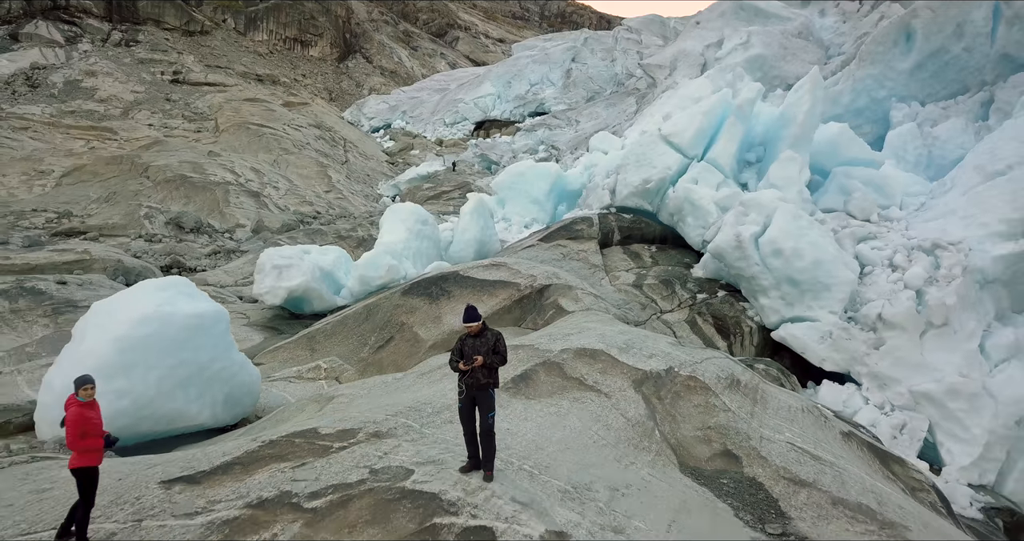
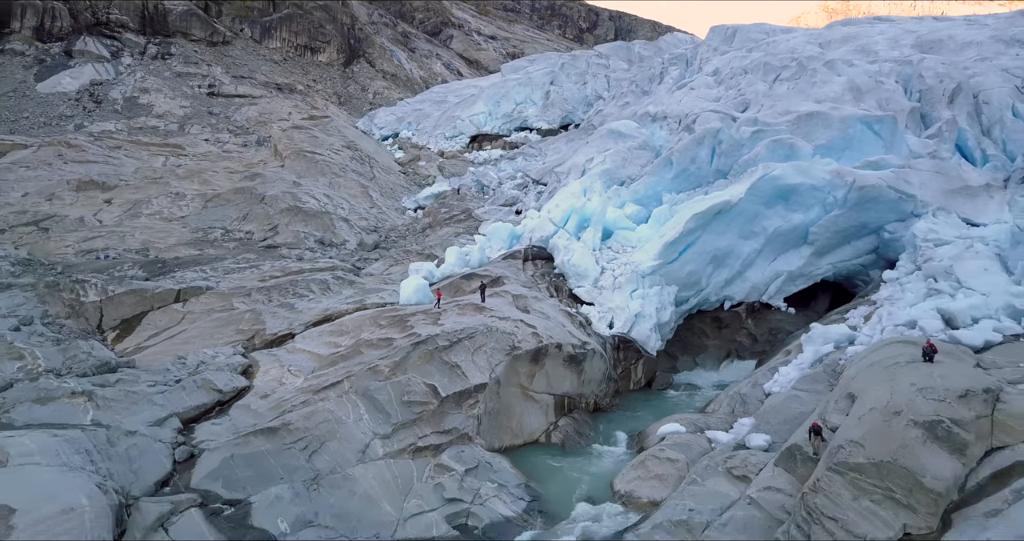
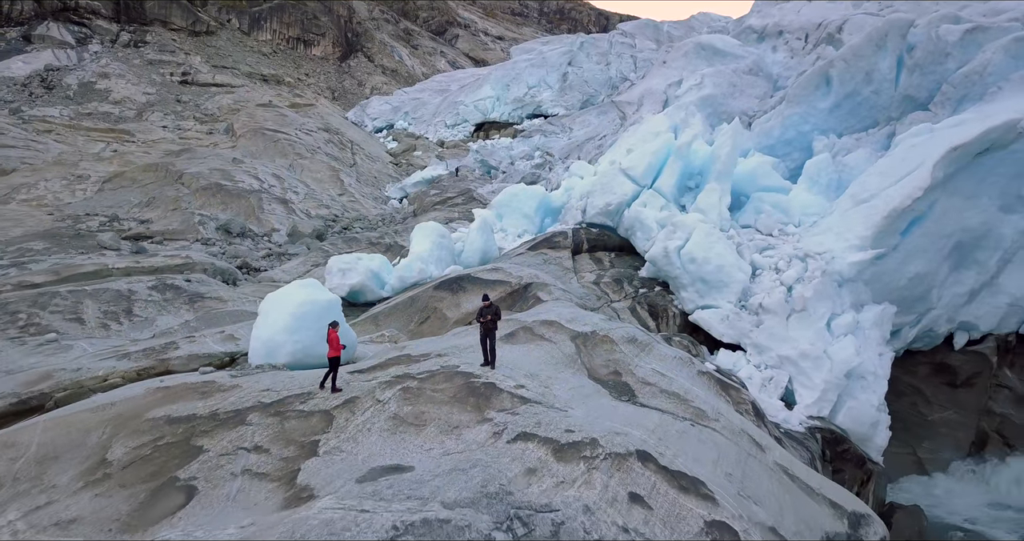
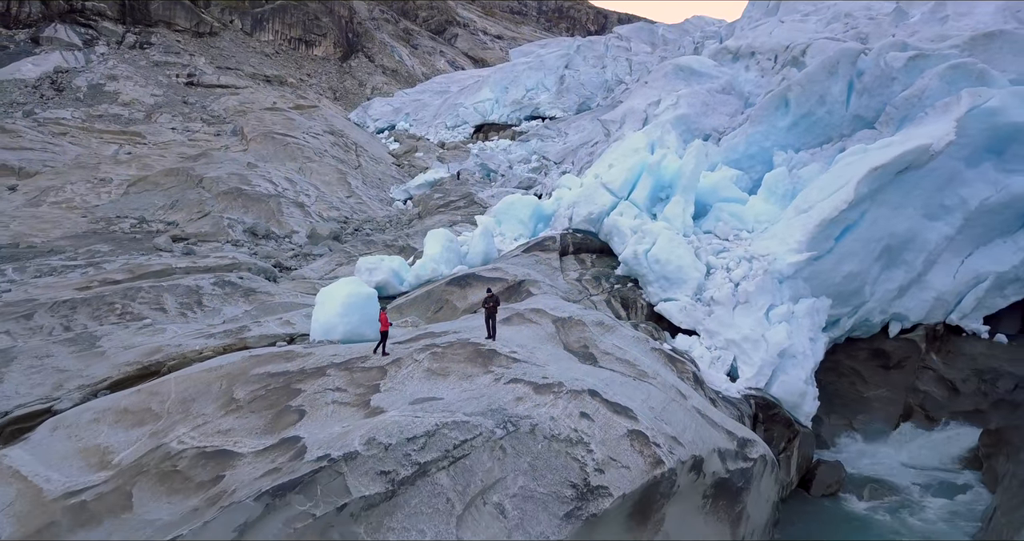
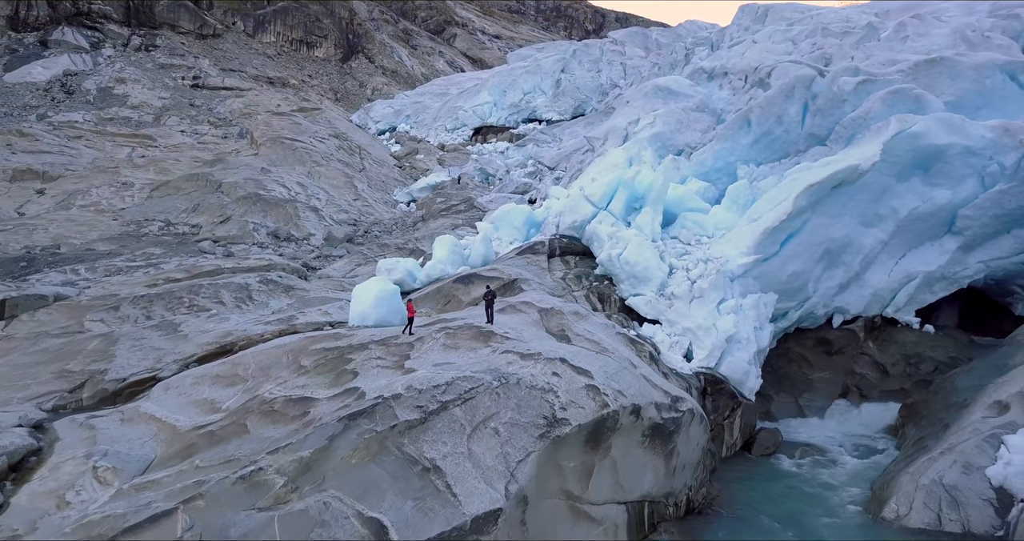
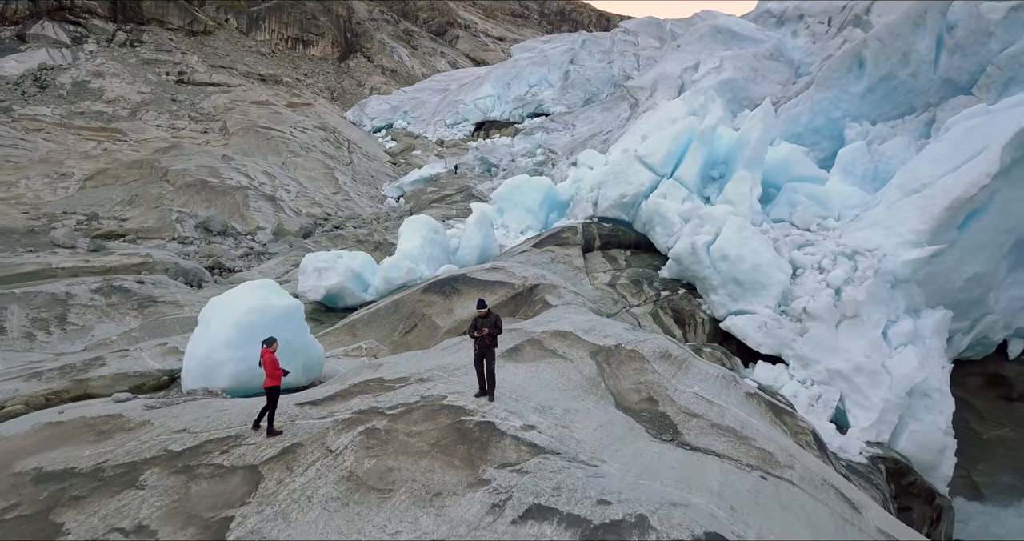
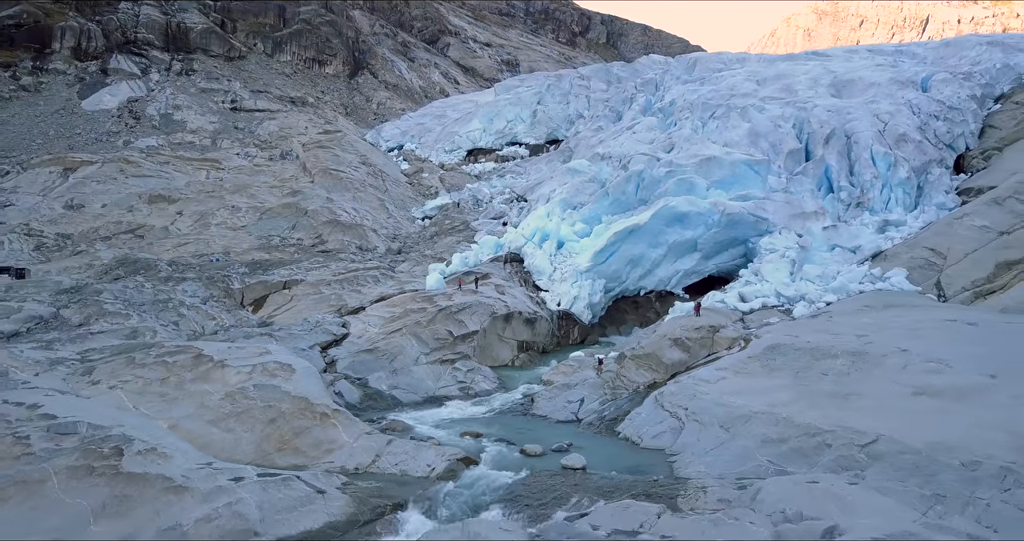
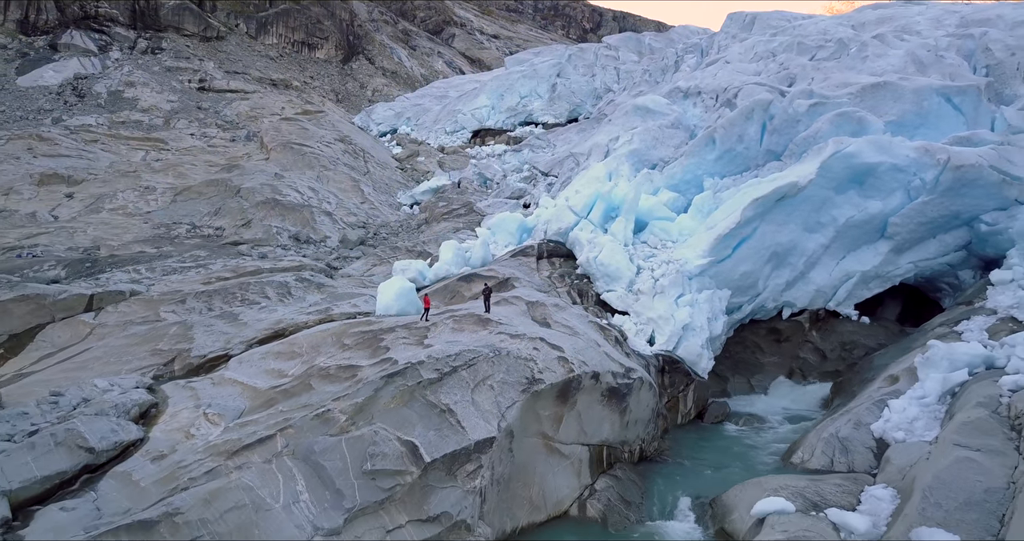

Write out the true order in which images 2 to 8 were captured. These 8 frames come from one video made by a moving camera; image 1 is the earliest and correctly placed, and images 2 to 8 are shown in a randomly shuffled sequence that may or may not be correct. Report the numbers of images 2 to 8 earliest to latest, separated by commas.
6, 3, 4, 5, 8, 2, 7
